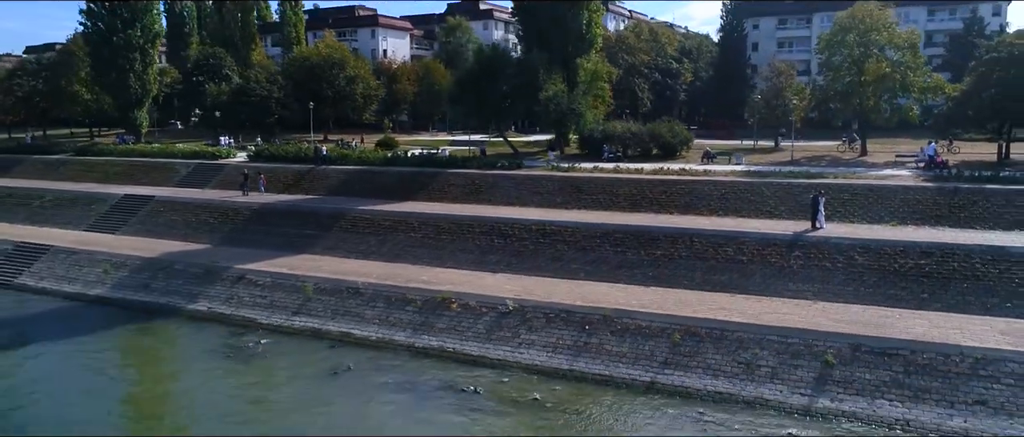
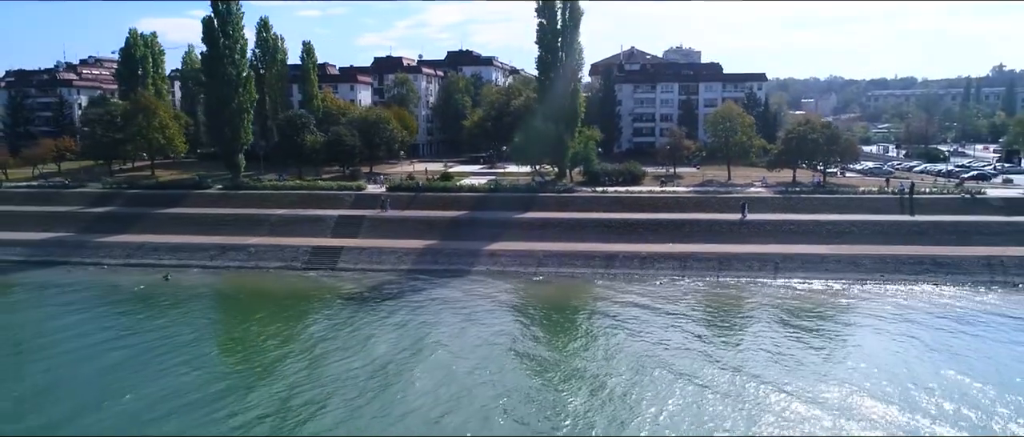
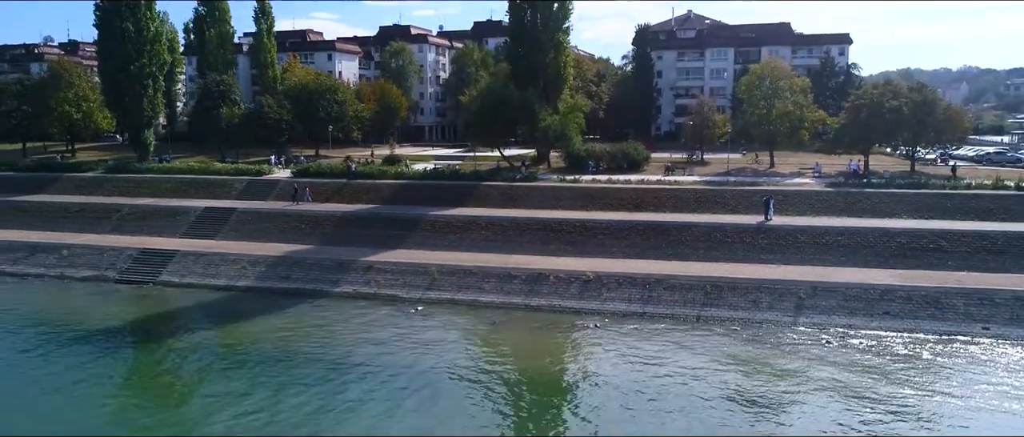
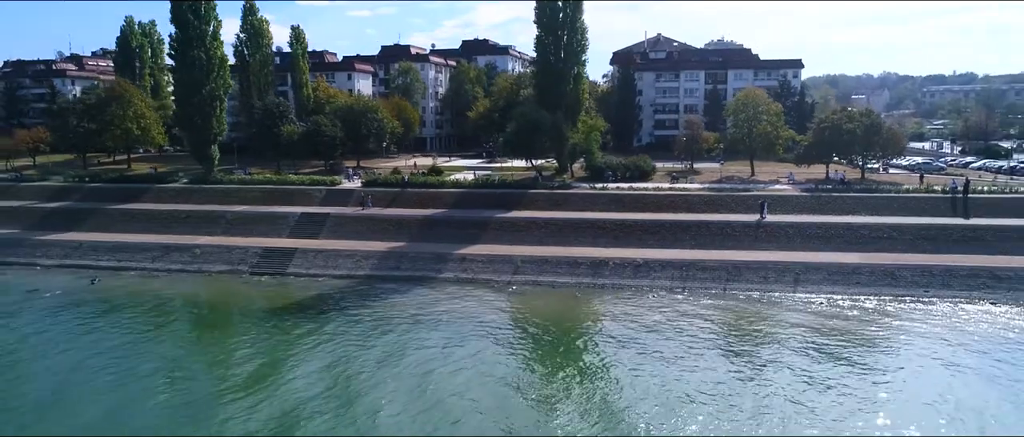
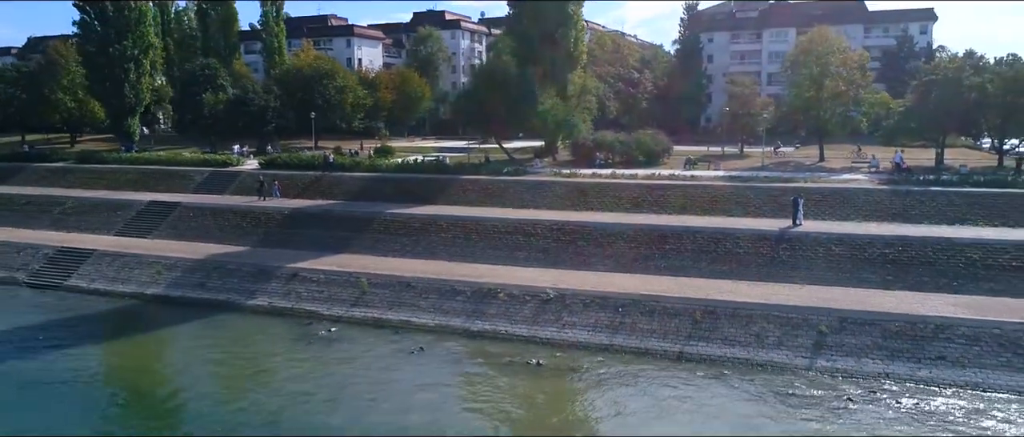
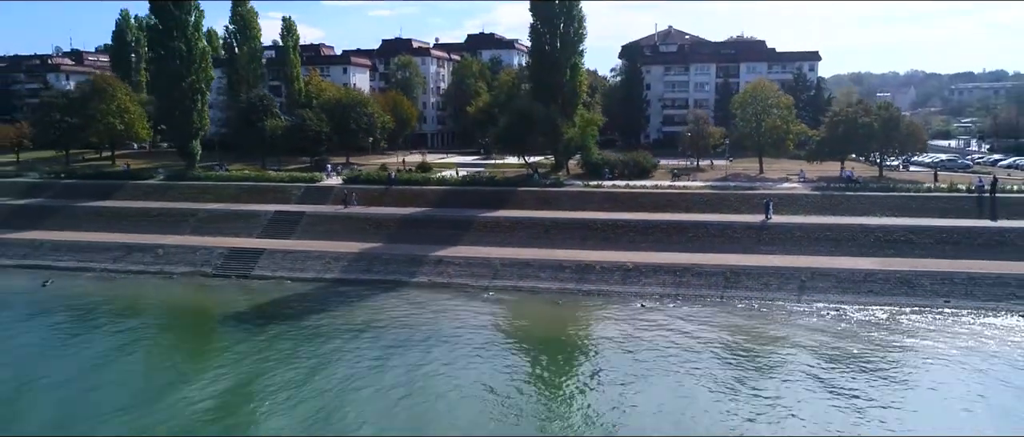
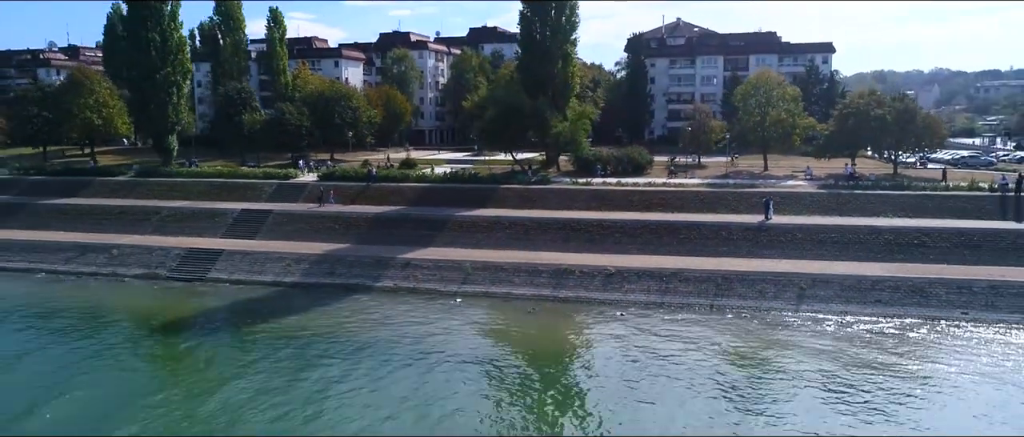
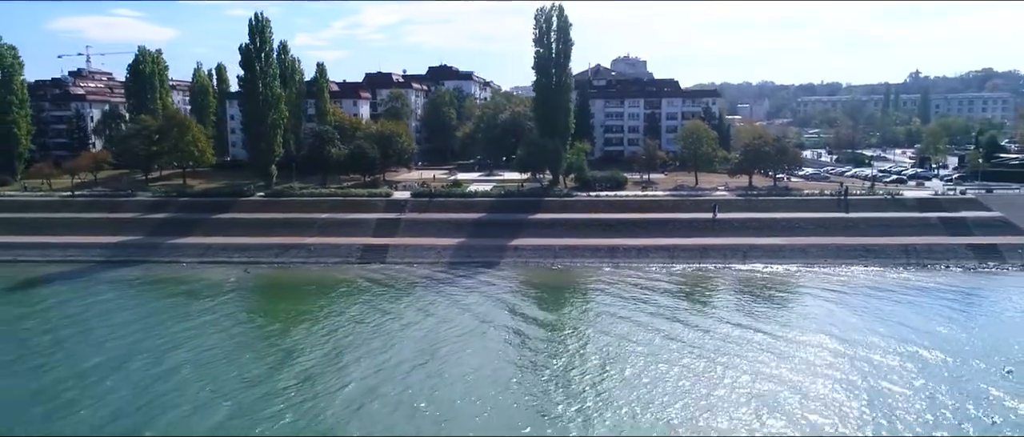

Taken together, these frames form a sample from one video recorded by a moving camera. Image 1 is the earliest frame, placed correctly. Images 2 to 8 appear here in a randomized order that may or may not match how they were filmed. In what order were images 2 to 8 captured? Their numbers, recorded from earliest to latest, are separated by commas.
5, 3, 7, 6, 4, 2, 8
